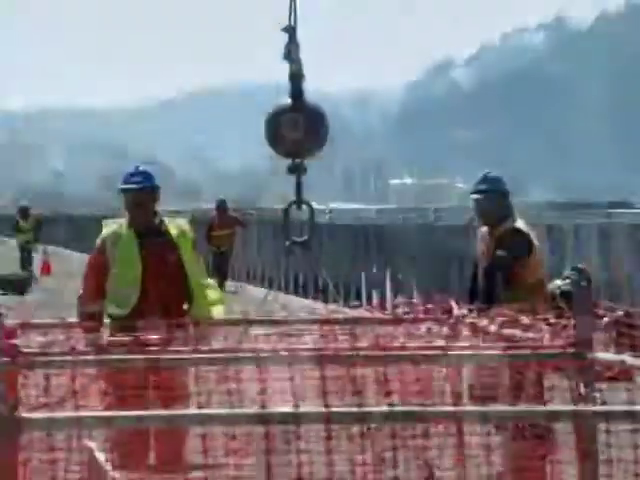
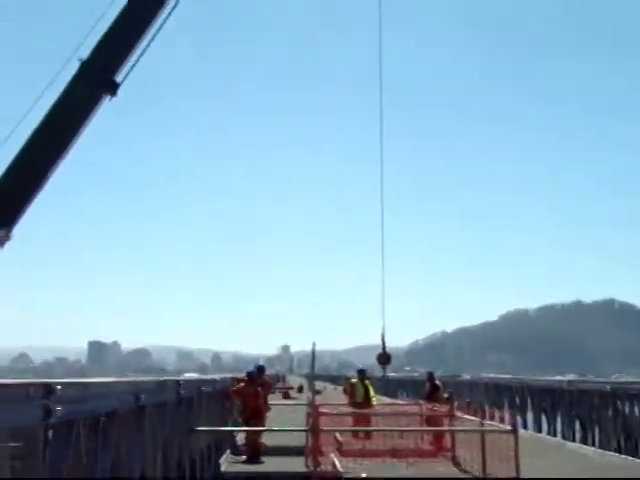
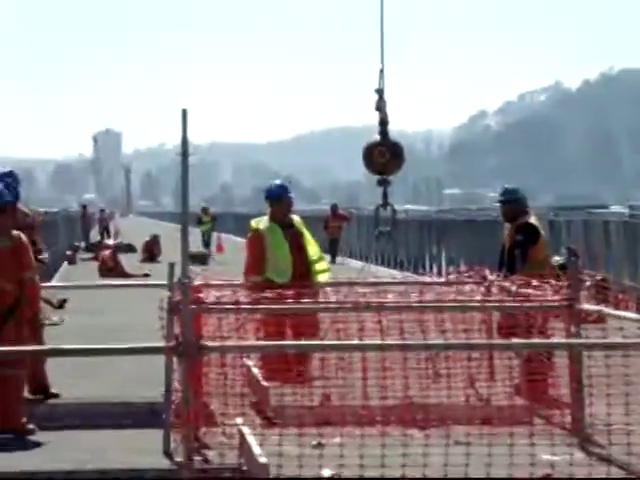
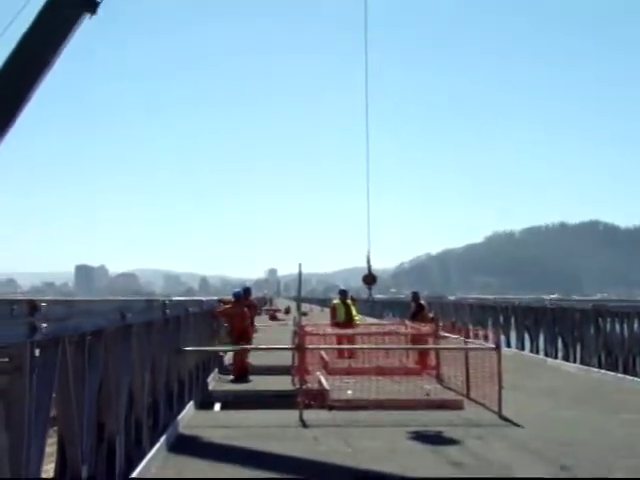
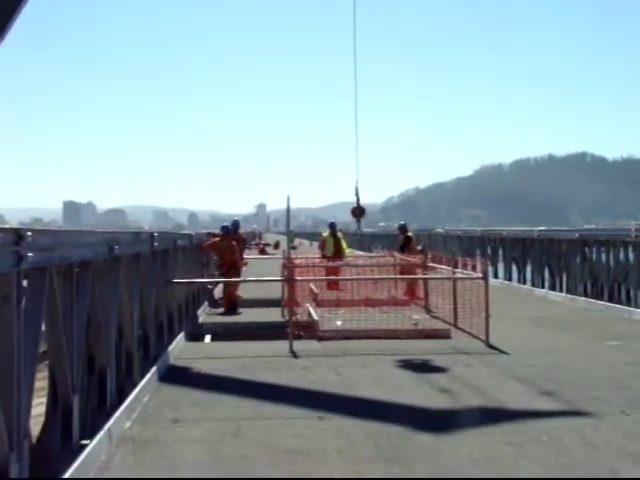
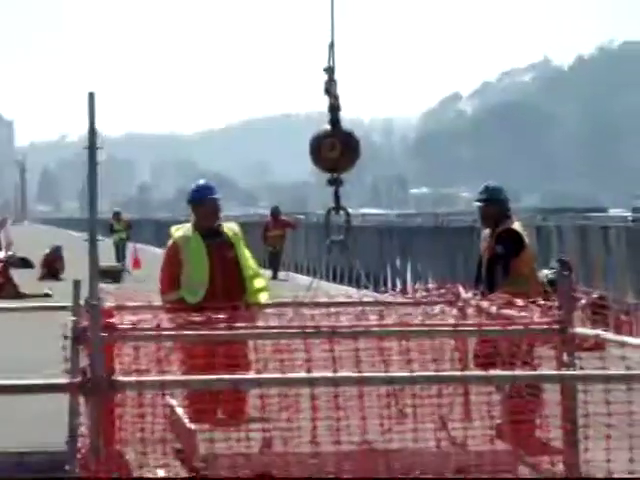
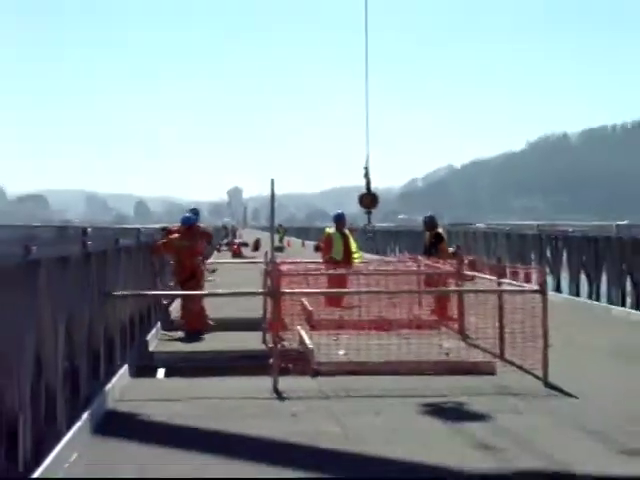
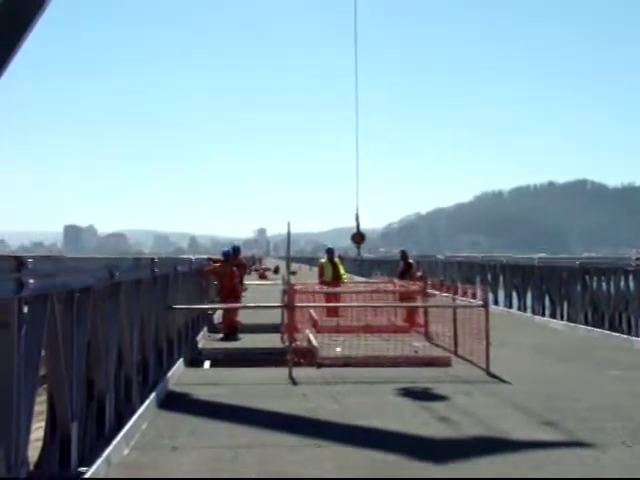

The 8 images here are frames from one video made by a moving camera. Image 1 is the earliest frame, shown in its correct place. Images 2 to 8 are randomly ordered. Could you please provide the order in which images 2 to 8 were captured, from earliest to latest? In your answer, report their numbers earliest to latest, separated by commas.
6, 3, 7, 5, 8, 4, 2
